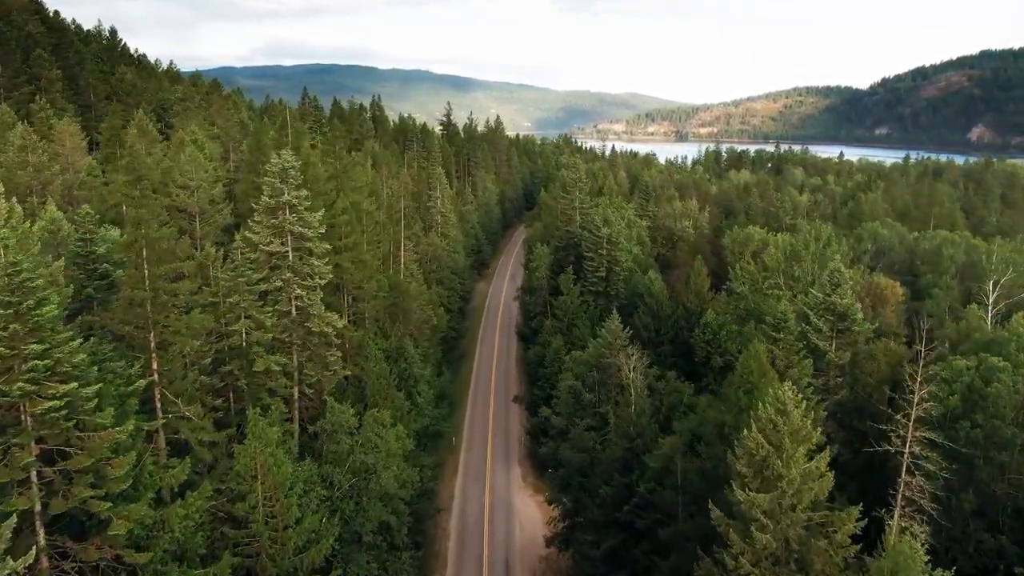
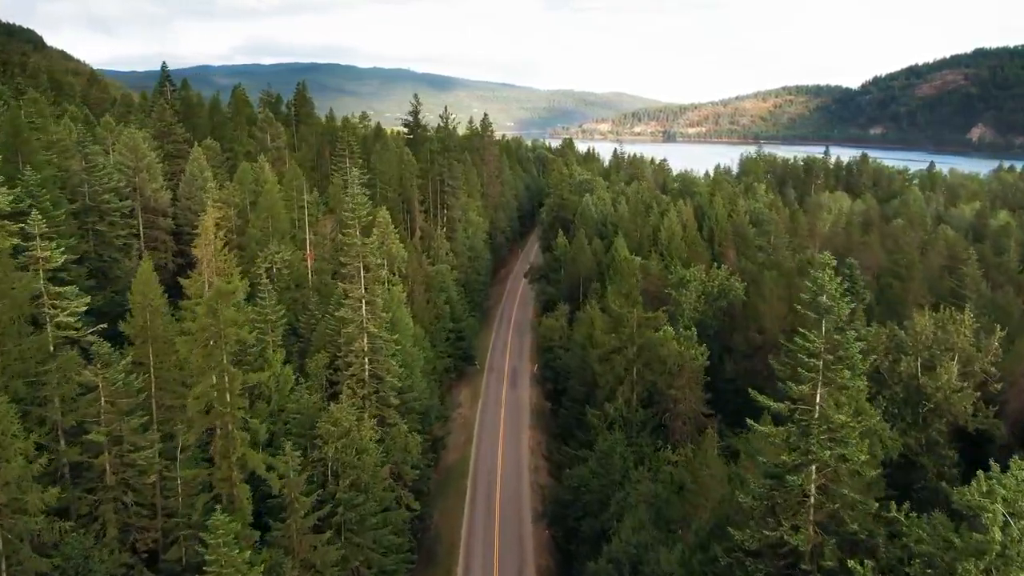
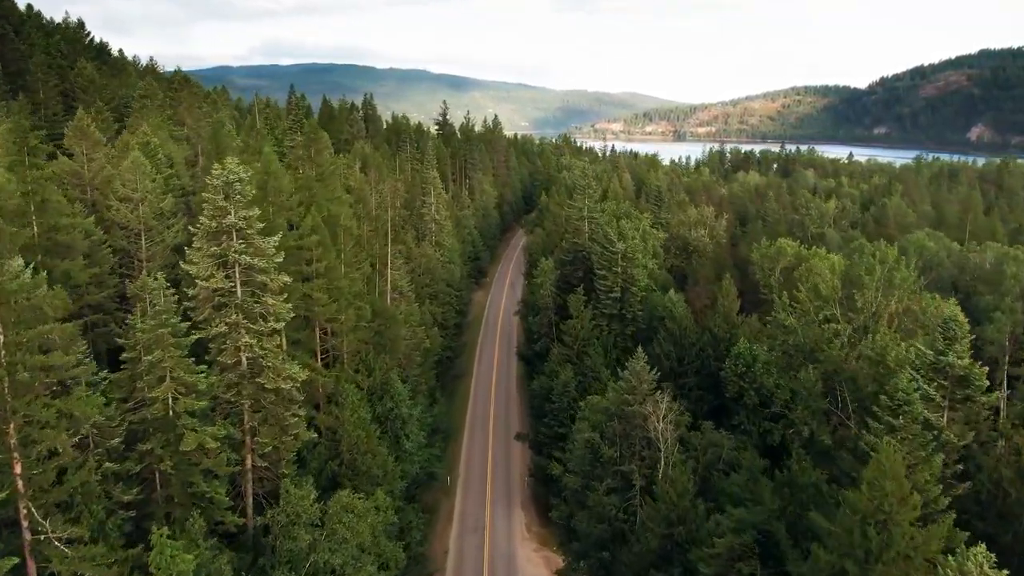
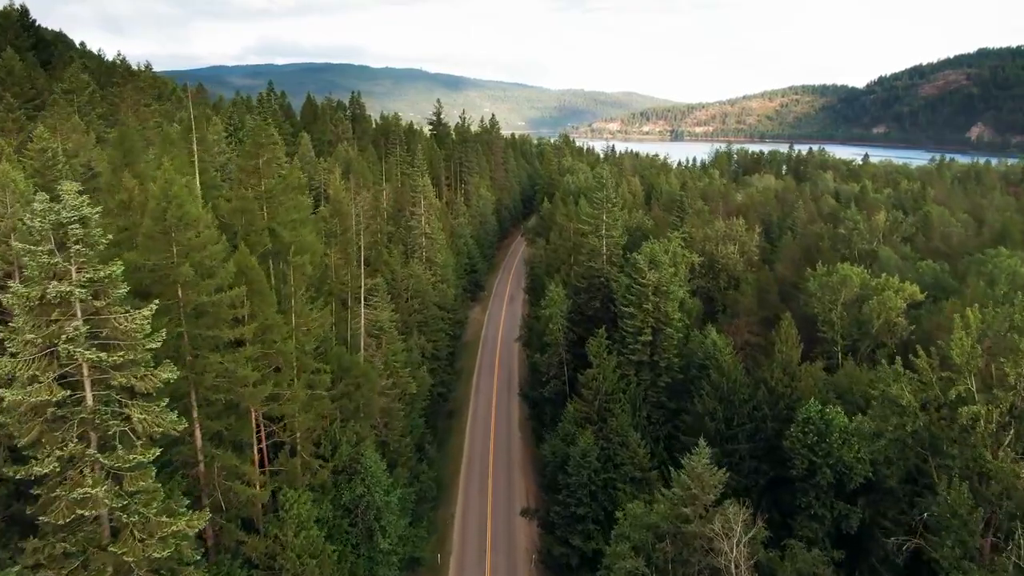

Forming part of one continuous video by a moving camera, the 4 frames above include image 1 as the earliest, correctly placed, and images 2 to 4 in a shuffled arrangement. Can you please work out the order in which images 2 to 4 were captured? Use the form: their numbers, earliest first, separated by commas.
3, 4, 2
